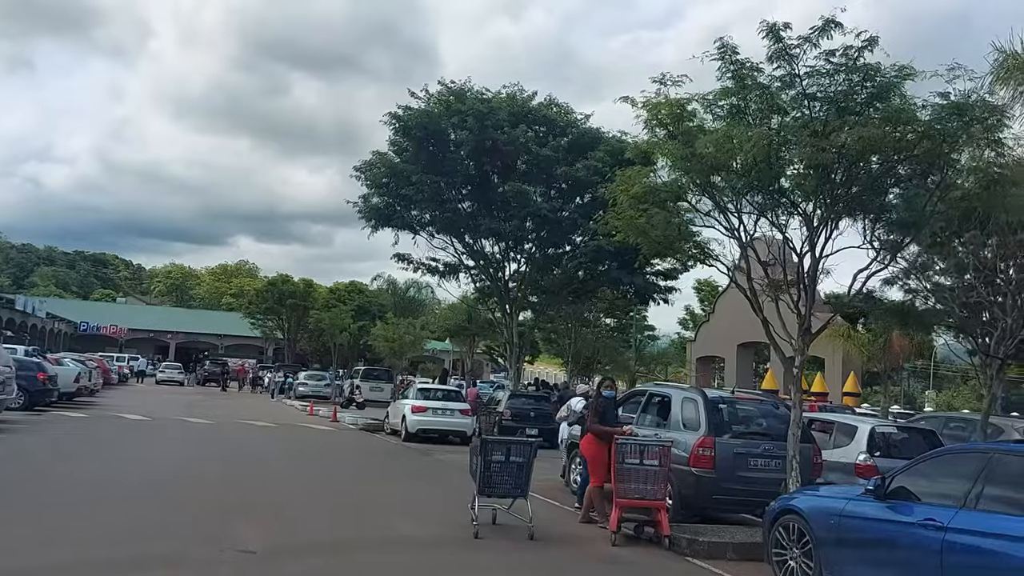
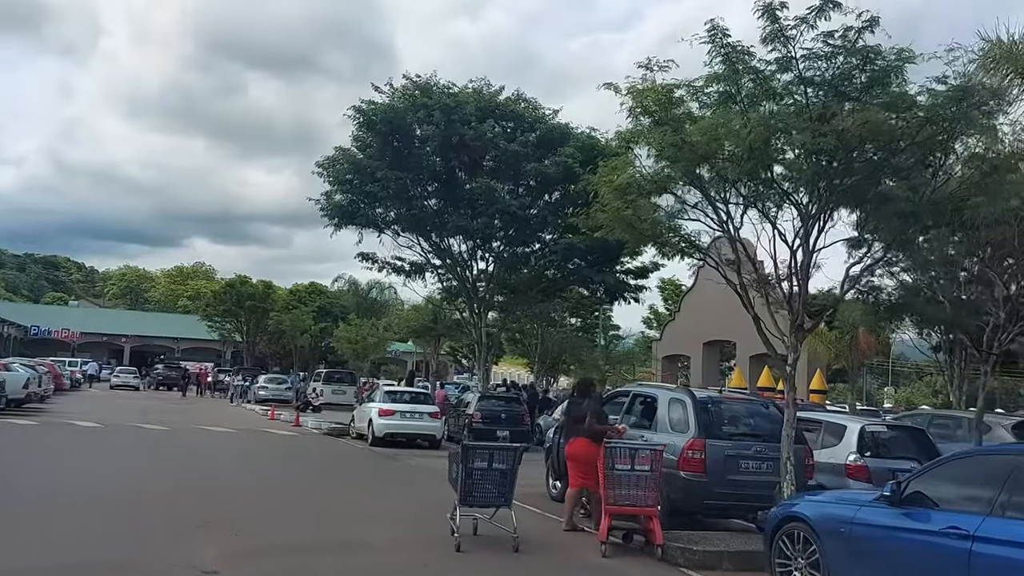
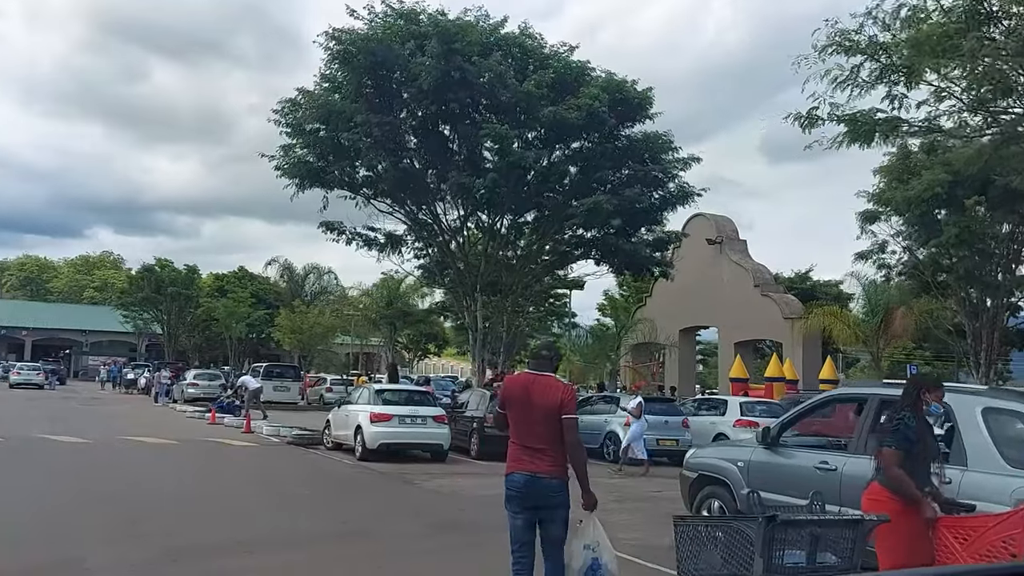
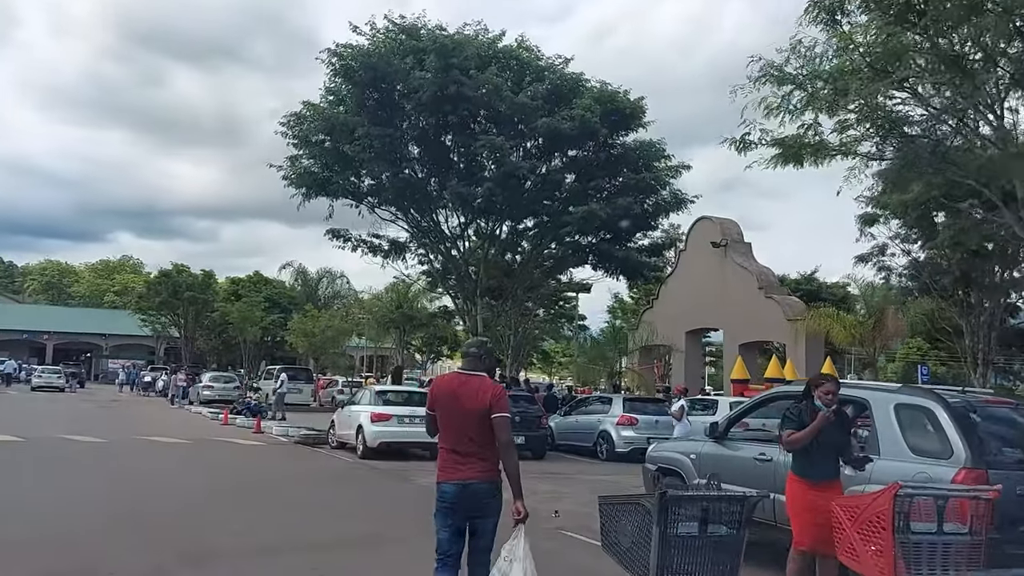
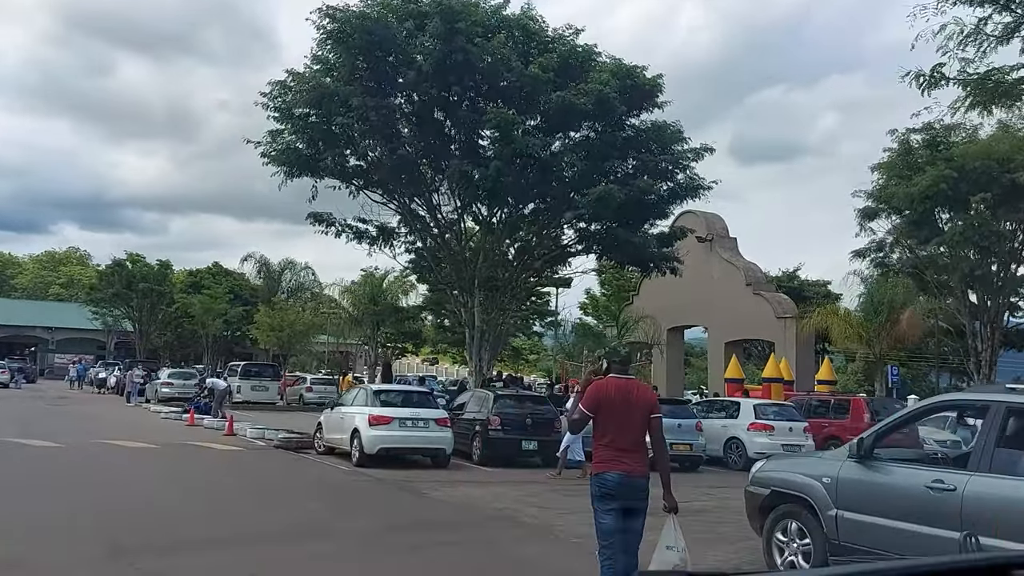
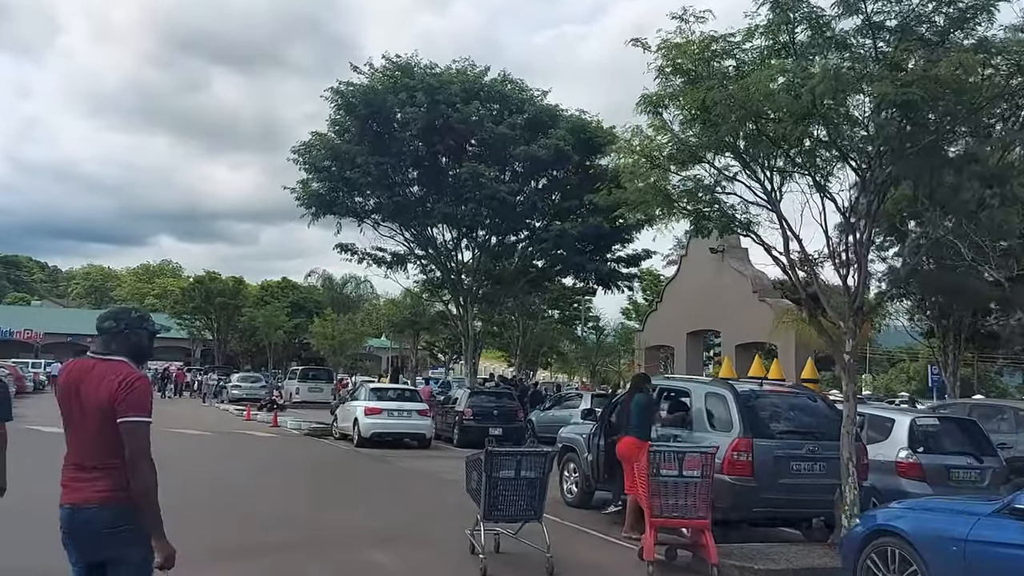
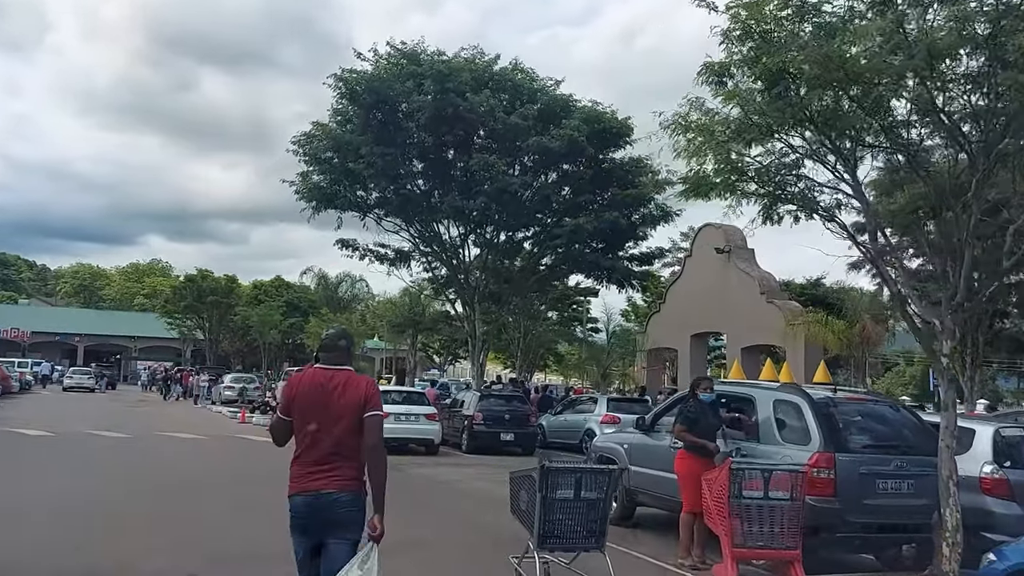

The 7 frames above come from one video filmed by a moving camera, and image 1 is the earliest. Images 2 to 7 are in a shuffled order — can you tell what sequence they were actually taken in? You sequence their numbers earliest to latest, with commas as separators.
2, 6, 7, 4, 3, 5
